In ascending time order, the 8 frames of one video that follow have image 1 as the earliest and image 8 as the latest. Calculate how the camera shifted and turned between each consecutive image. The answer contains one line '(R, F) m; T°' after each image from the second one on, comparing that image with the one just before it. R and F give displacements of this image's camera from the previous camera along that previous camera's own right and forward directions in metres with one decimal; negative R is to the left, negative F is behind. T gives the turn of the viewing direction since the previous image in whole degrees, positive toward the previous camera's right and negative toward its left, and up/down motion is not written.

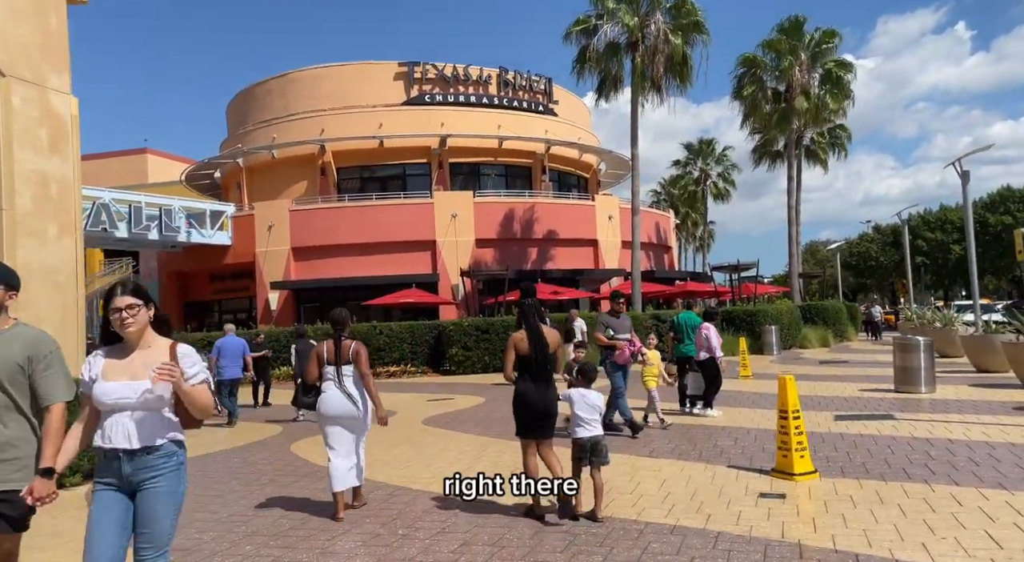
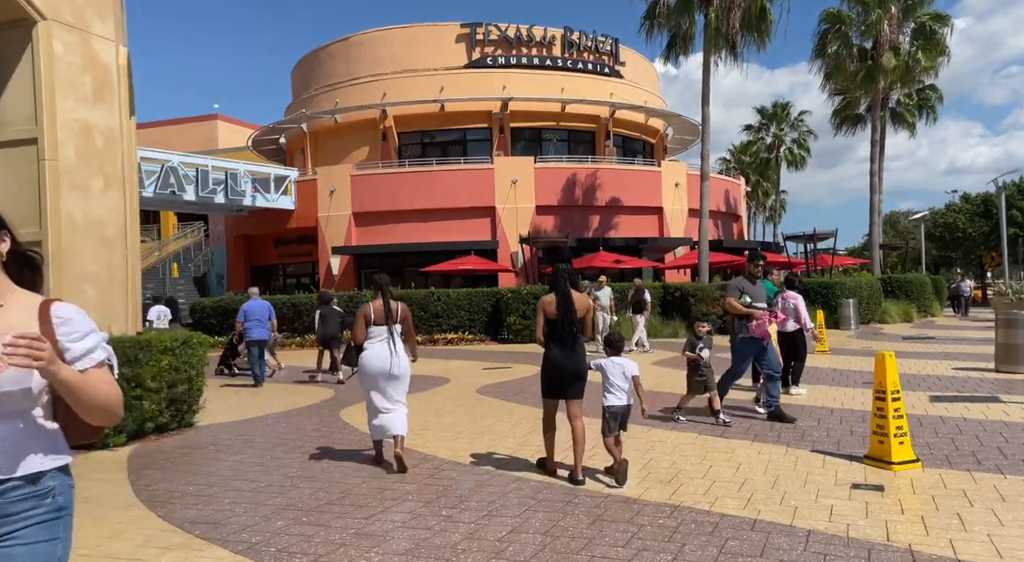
(0.0, +0.6) m; -4°
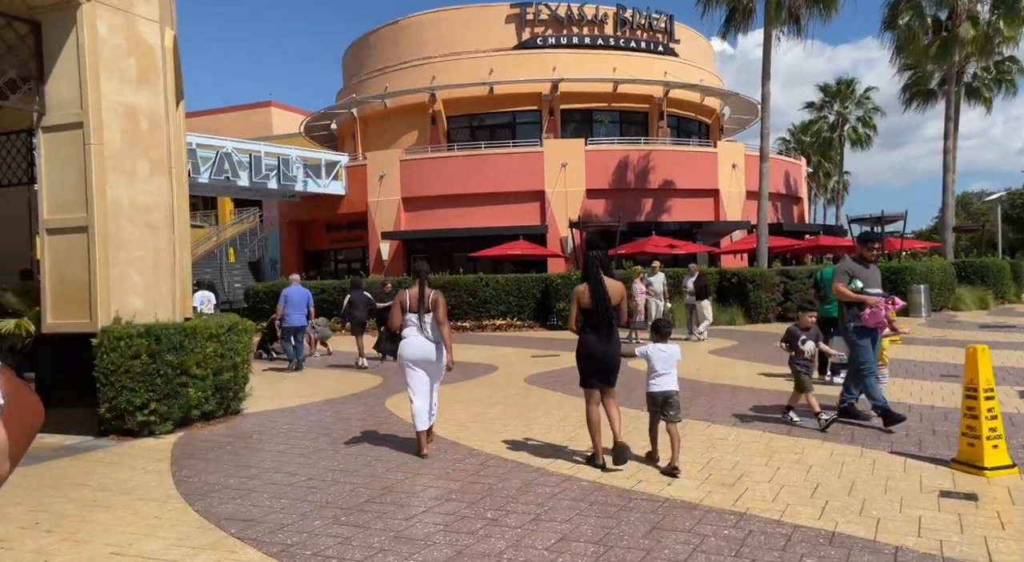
(0.0, +0.4) m; -4°
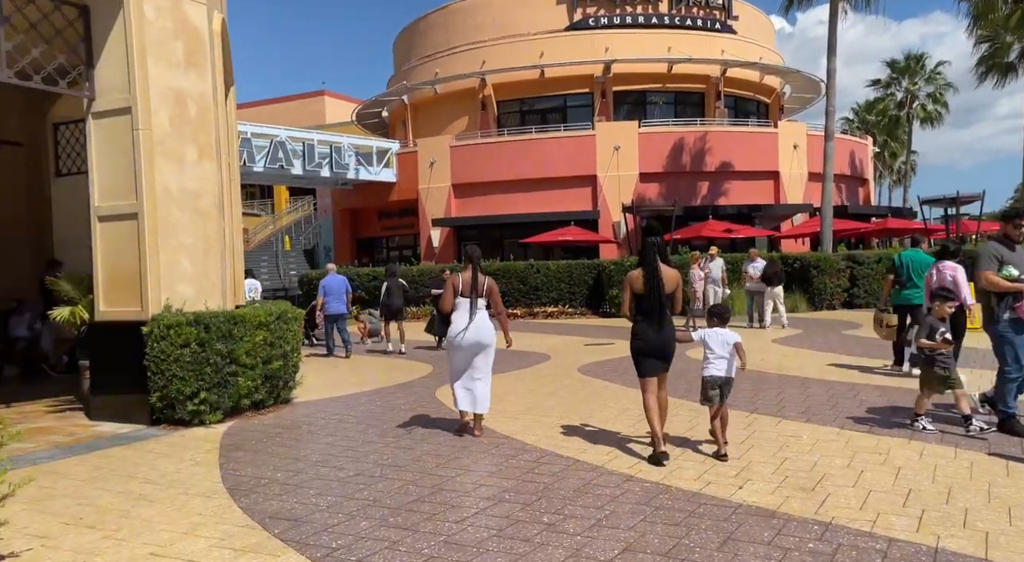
(0.0, +0.4) m; -4°
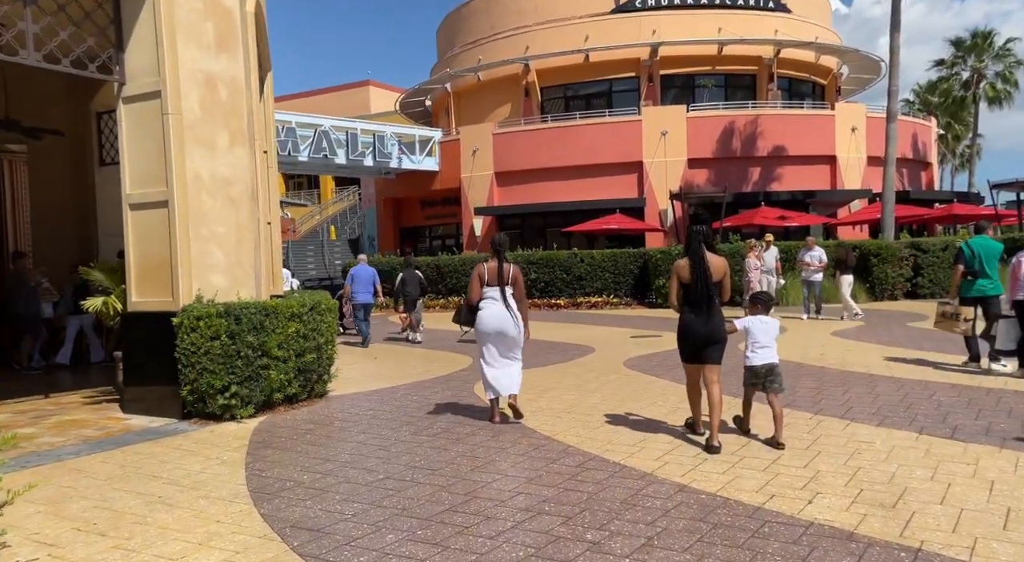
(0.0, +0.5) m; -3°
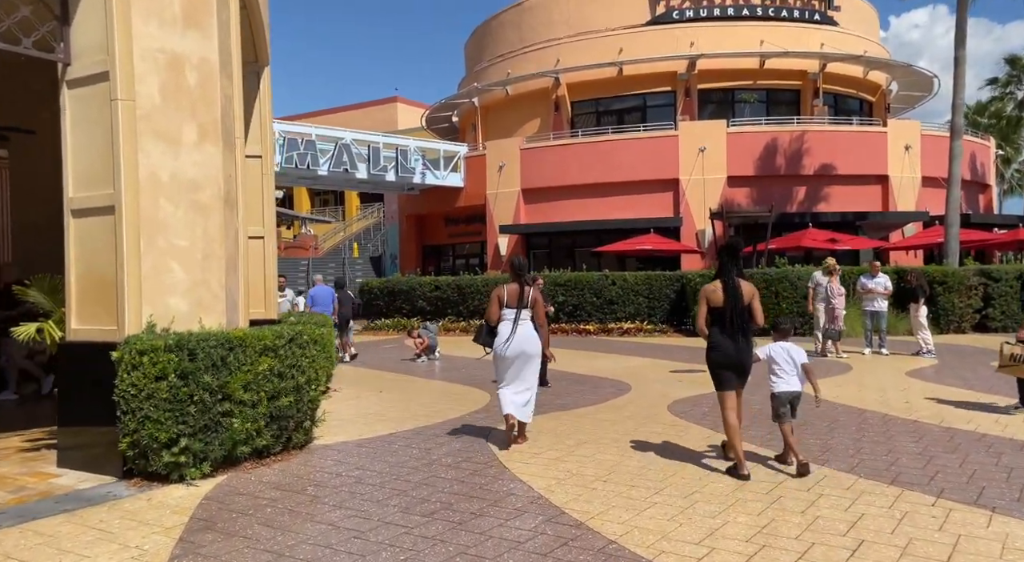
(0.0, +1.6) m; -2°
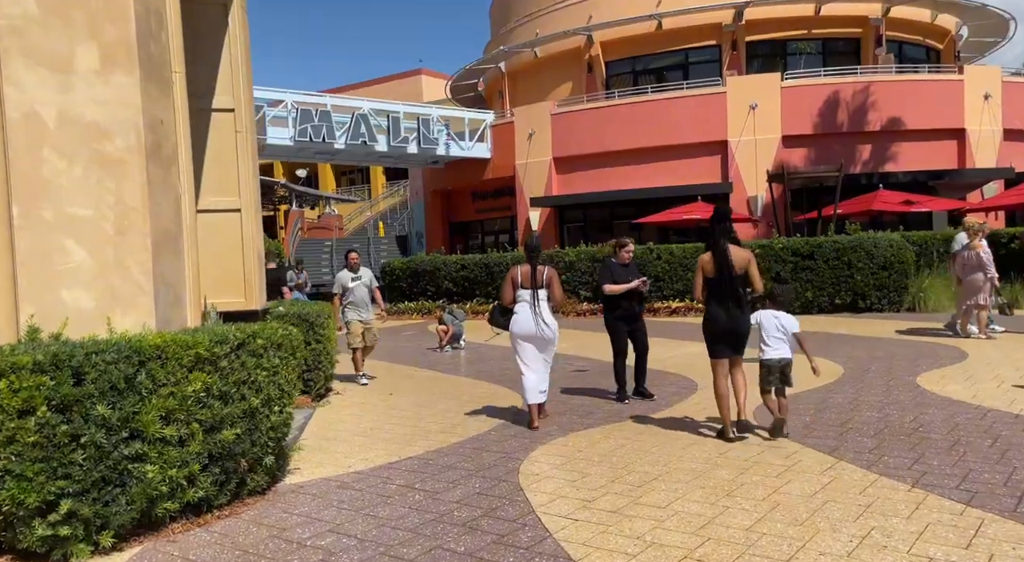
(0.0, +2.1) m; -2°
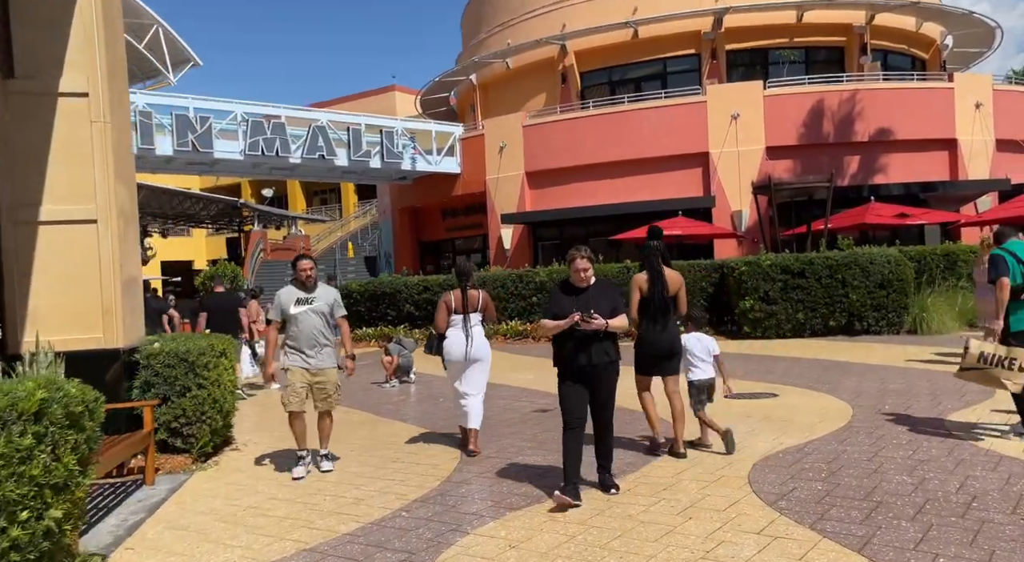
(+0.5, +1.7) m; +1°
